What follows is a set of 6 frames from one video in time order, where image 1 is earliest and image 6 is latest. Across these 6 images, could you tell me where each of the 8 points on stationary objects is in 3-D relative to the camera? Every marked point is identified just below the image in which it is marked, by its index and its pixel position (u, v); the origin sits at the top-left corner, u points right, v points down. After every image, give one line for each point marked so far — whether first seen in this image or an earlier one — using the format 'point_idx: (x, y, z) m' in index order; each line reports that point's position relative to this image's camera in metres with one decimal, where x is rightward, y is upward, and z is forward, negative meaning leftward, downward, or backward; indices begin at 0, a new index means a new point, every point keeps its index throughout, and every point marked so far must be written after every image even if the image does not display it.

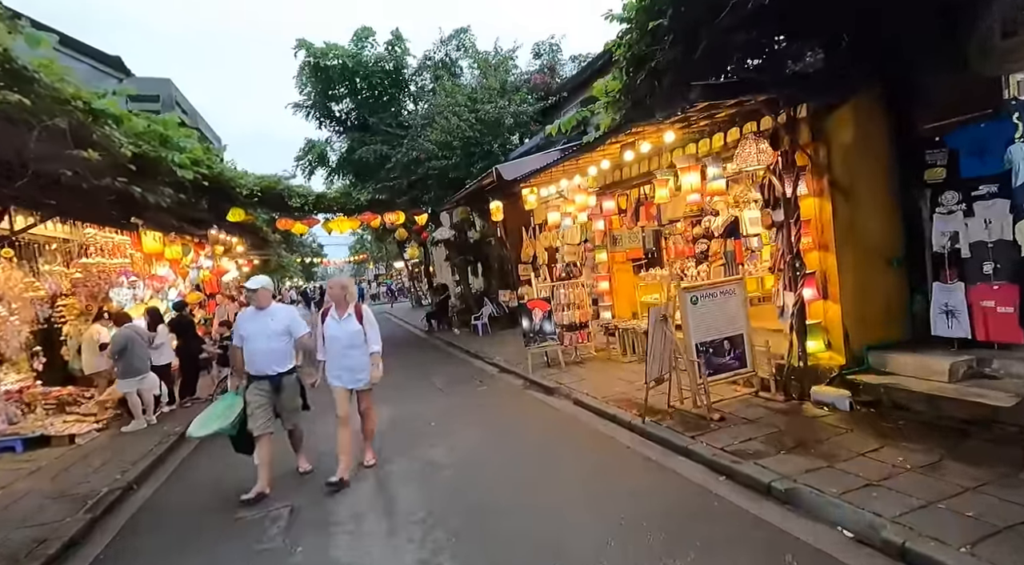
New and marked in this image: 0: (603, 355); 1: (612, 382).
0: (+1.6, -1.3, +11.9) m
1: (+1.4, -1.4, +9.6) m
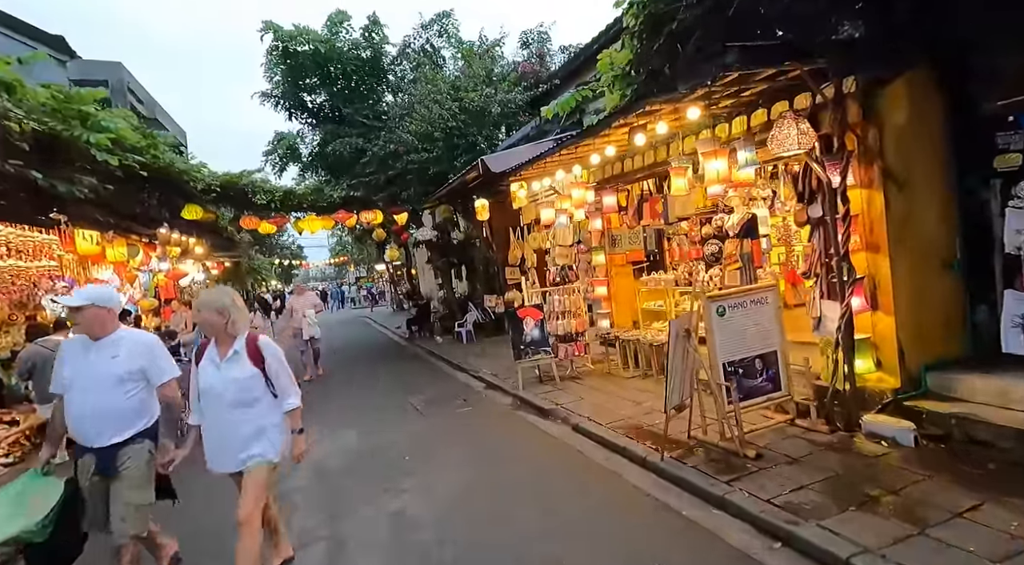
0: (+1.4, -1.4, +10.7) m
1: (+1.3, -1.5, +8.4) m
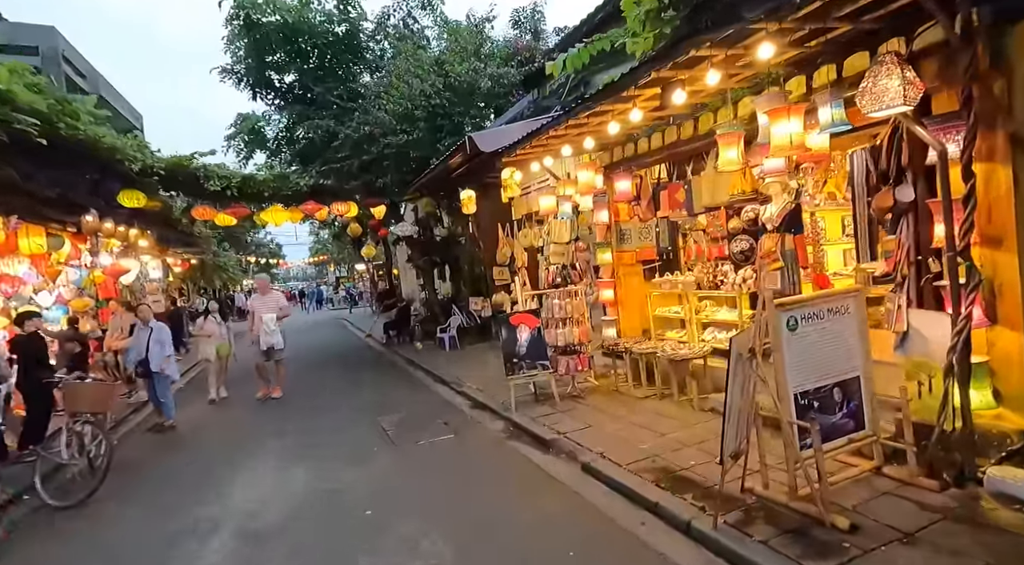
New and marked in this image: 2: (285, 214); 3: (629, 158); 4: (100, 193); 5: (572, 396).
0: (+1.3, -1.4, +9.1) m
1: (+1.2, -1.5, +6.8) m
2: (-4.5, +1.4, +13.3) m
3: (+1.6, +1.7, +8.9) m
4: (-6.4, +1.4, +10.3) m
5: (+0.8, -1.5, +8.8) m
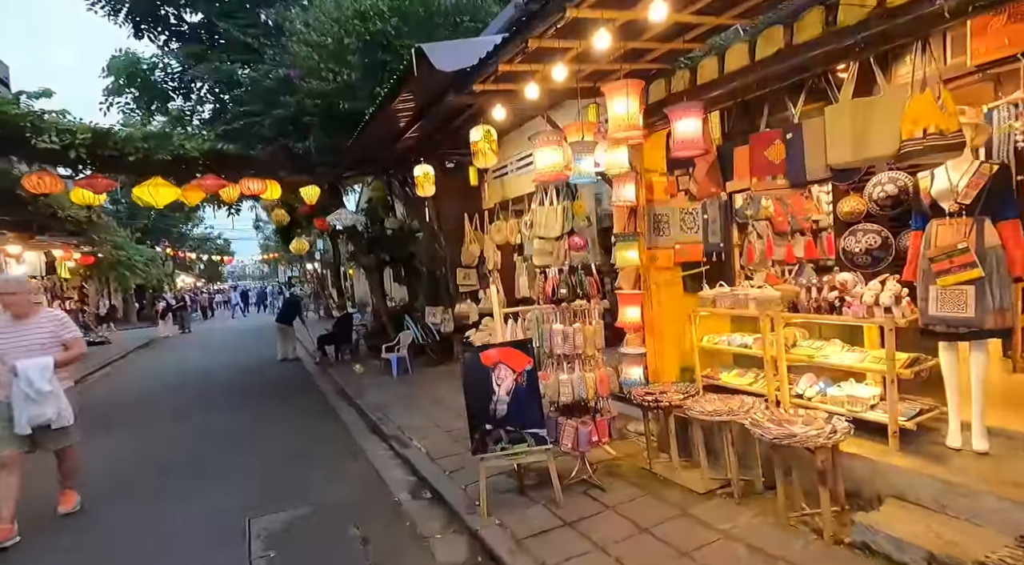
0: (+1.0, -1.5, +5.7) m
1: (+1.1, -1.7, +3.4) m
2: (-5.0, +1.4, +9.5) m
3: (+1.4, +1.5, +5.5) m
4: (-6.6, +1.4, +6.5) m
5: (+0.6, -1.6, +5.3) m
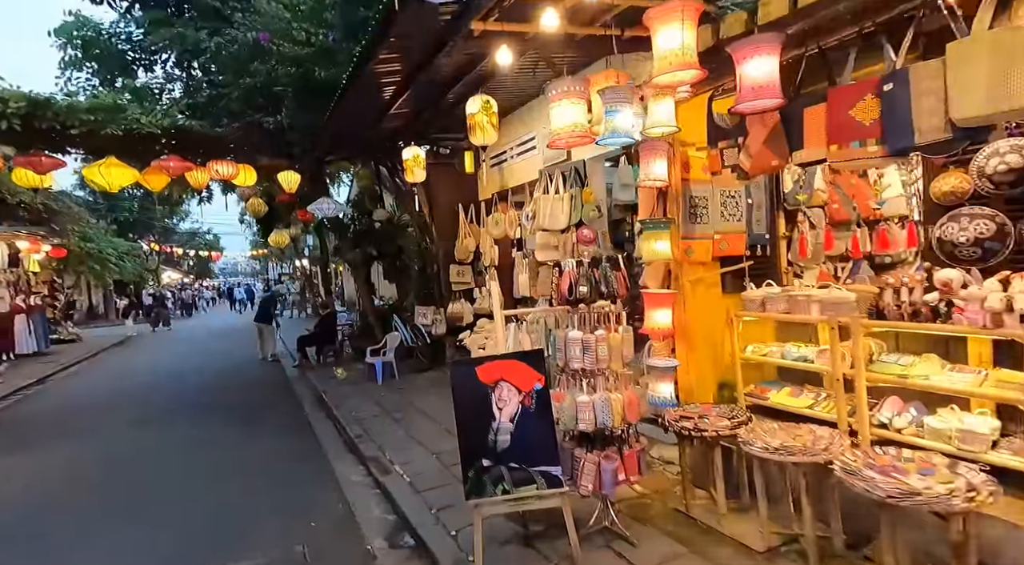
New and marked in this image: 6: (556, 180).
0: (+1.1, -1.5, +4.5) m
1: (+1.1, -1.6, +2.2) m
2: (-4.9, +1.4, +8.3) m
3: (+1.4, +1.5, +4.4) m
4: (-6.6, +1.5, +5.2) m
5: (+0.6, -1.6, +4.2) m
6: (+0.5, +1.2, +7.9) m
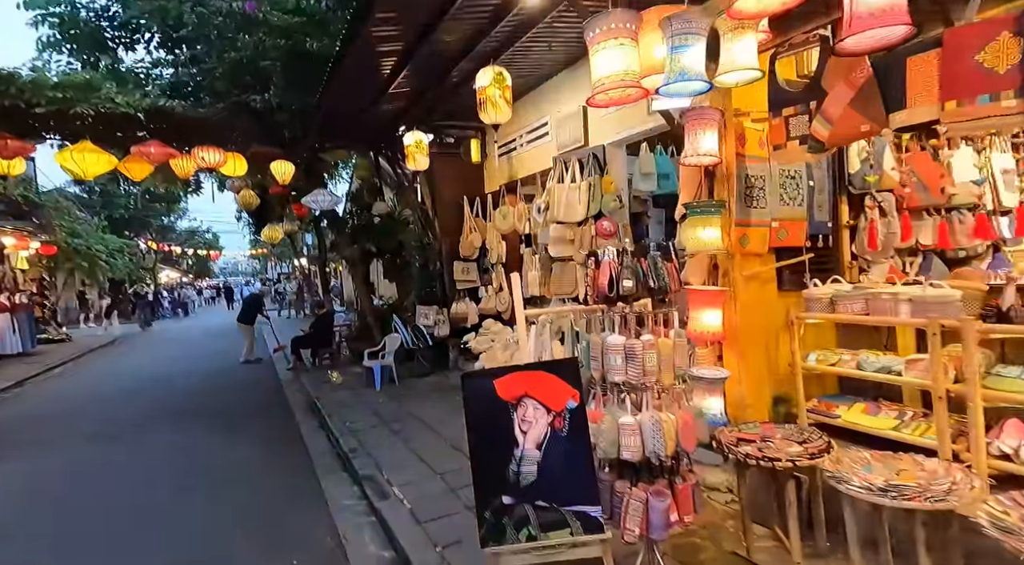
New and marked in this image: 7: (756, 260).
0: (+1.2, -1.5, +3.7) m
1: (+1.2, -1.6, +1.4) m
2: (-4.8, +1.5, +7.5) m
3: (+1.6, +1.6, +3.6) m
4: (-6.4, +1.6, +4.4) m
5: (+0.7, -1.5, +3.3) m
6: (+0.7, +1.3, +7.1) m
7: (+1.7, +0.2, +4.5) m
